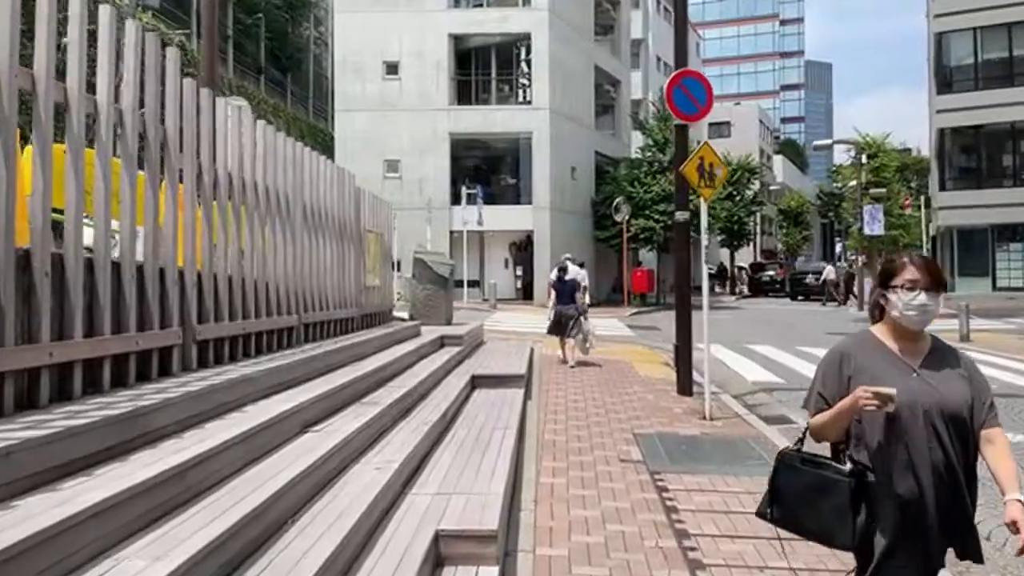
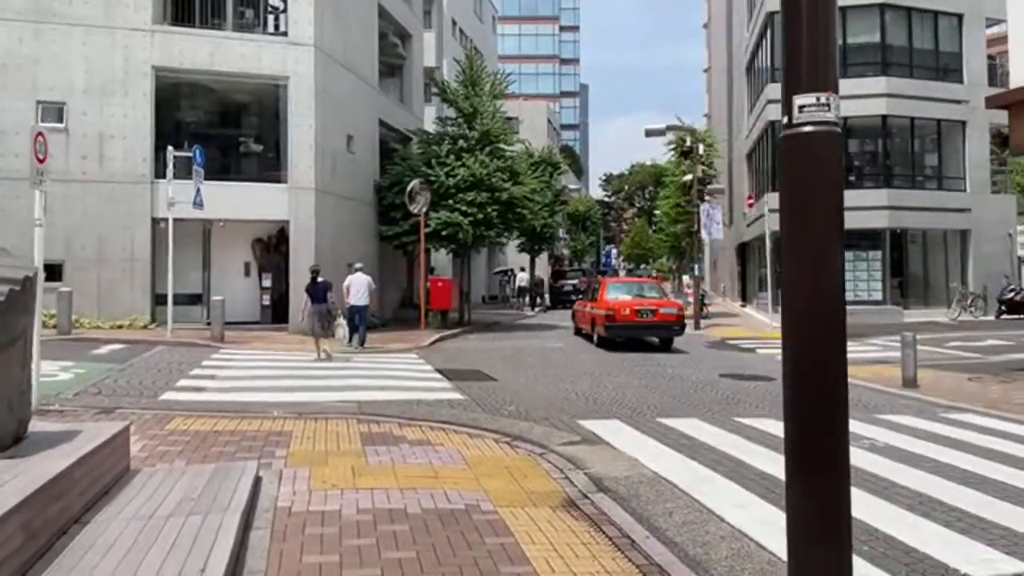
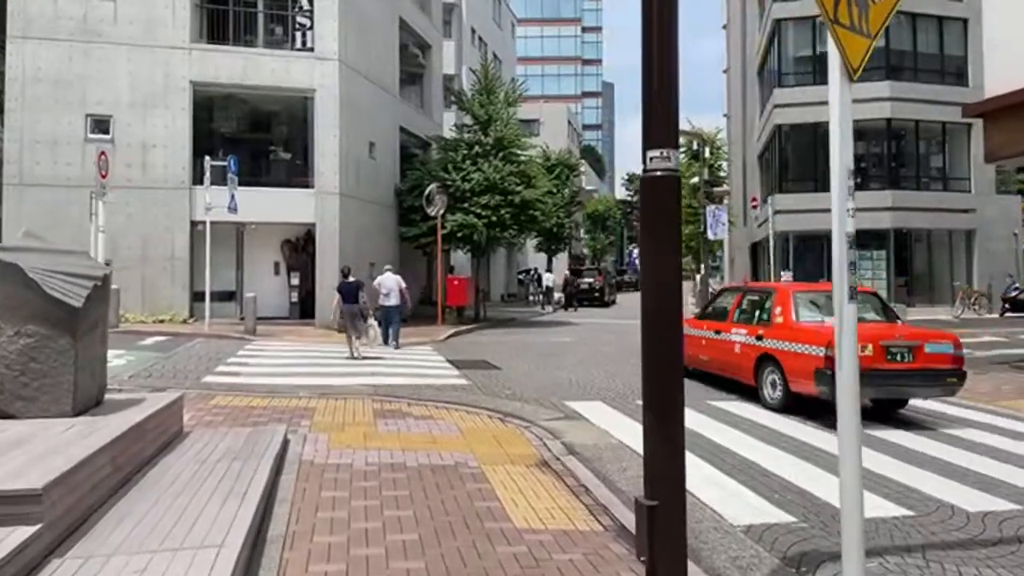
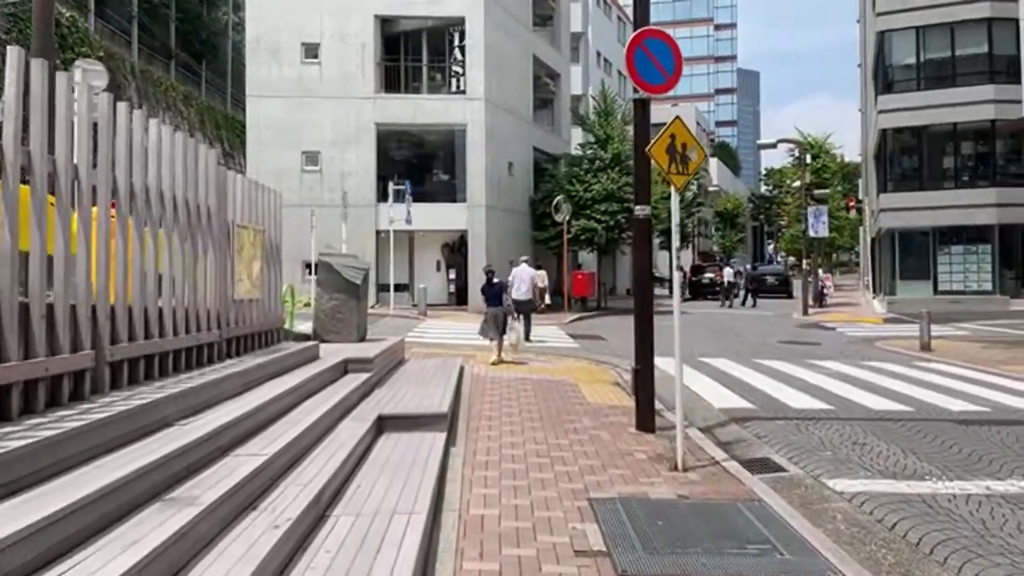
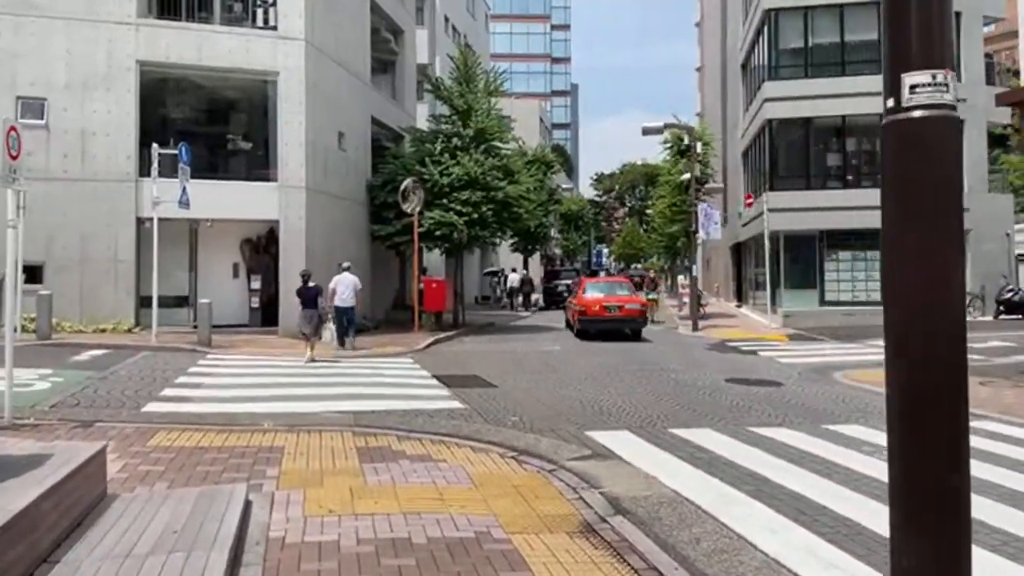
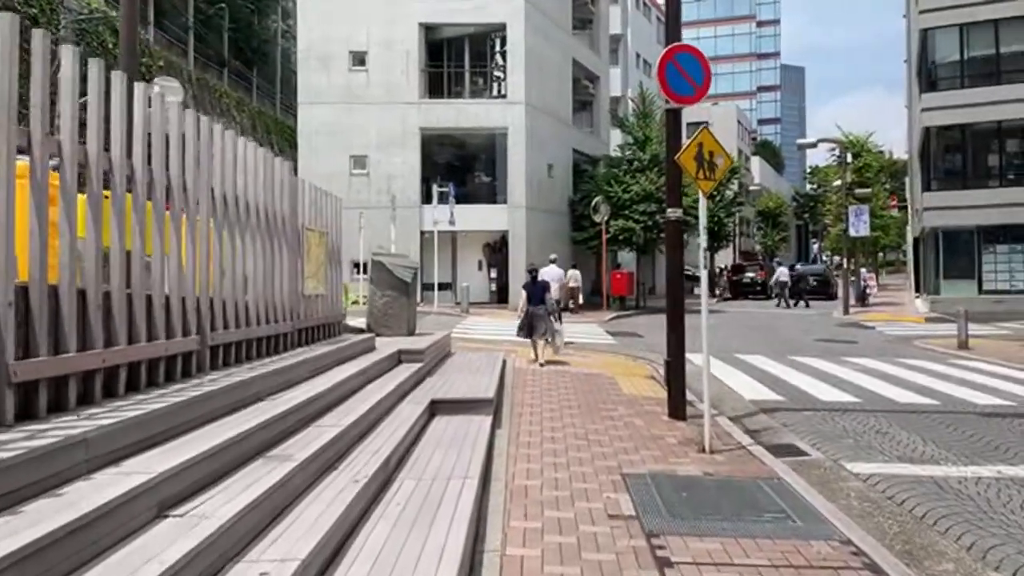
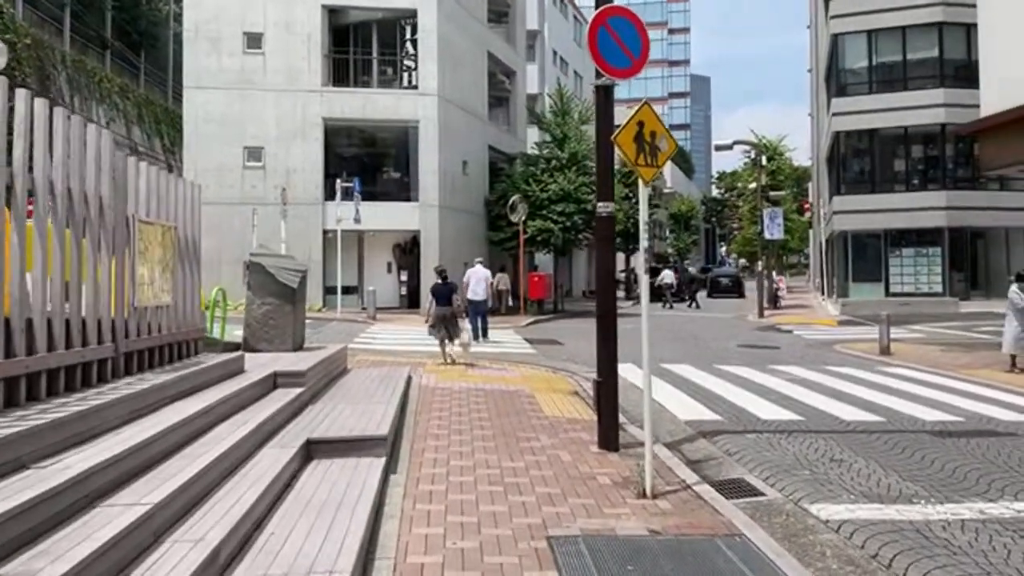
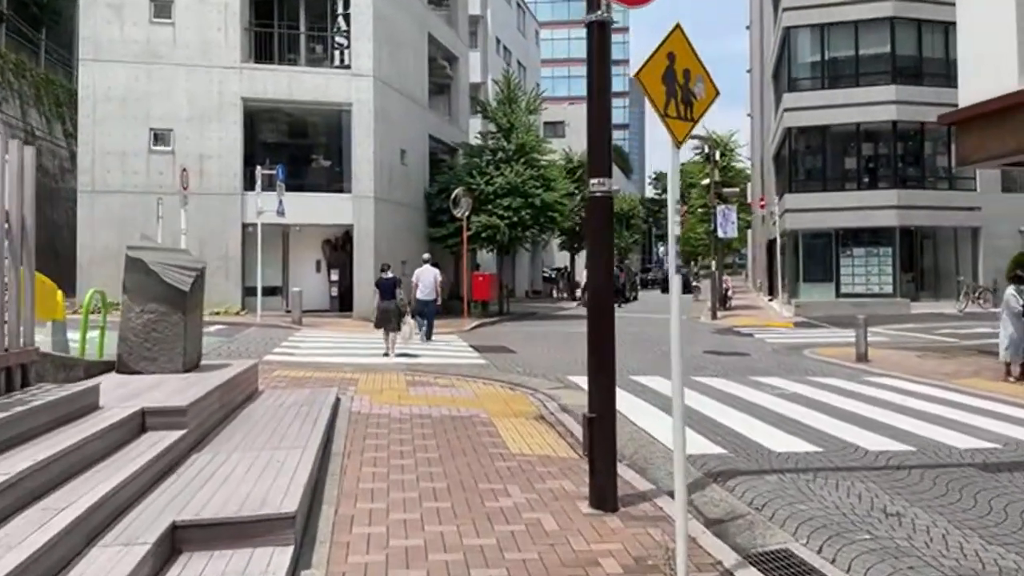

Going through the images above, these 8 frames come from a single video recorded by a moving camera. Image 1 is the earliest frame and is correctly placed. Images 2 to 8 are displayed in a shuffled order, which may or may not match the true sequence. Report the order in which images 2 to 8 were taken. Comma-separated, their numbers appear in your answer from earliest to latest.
6, 4, 7, 8, 3, 2, 5
